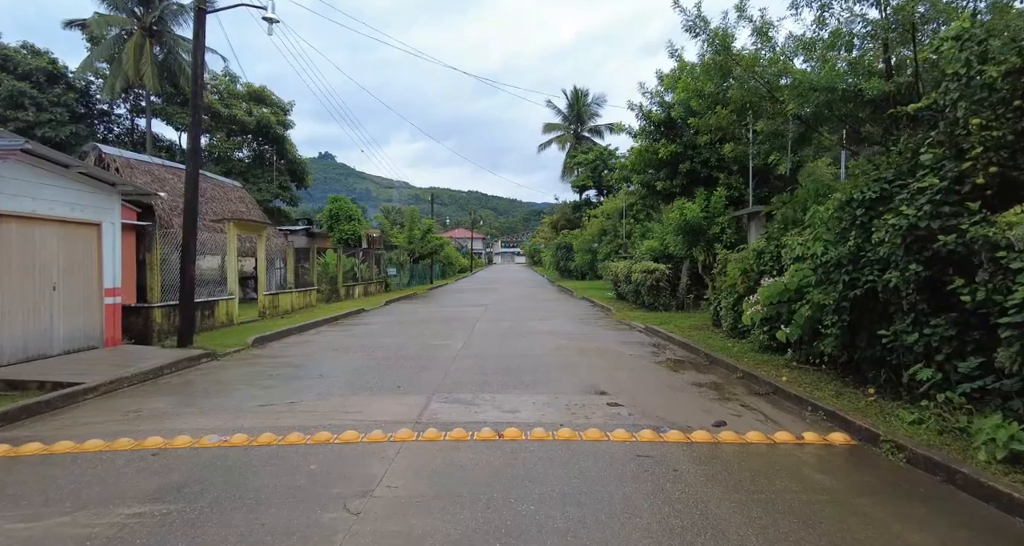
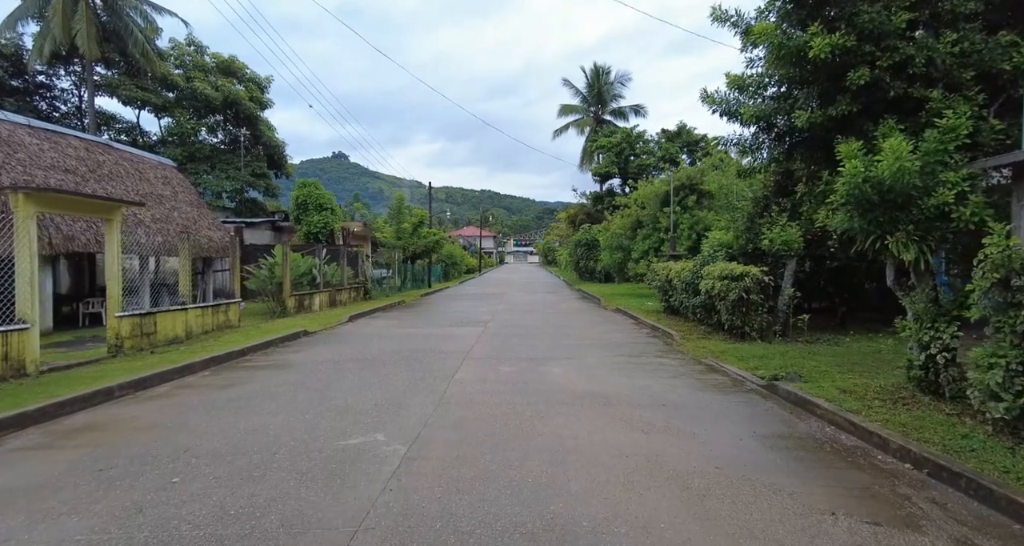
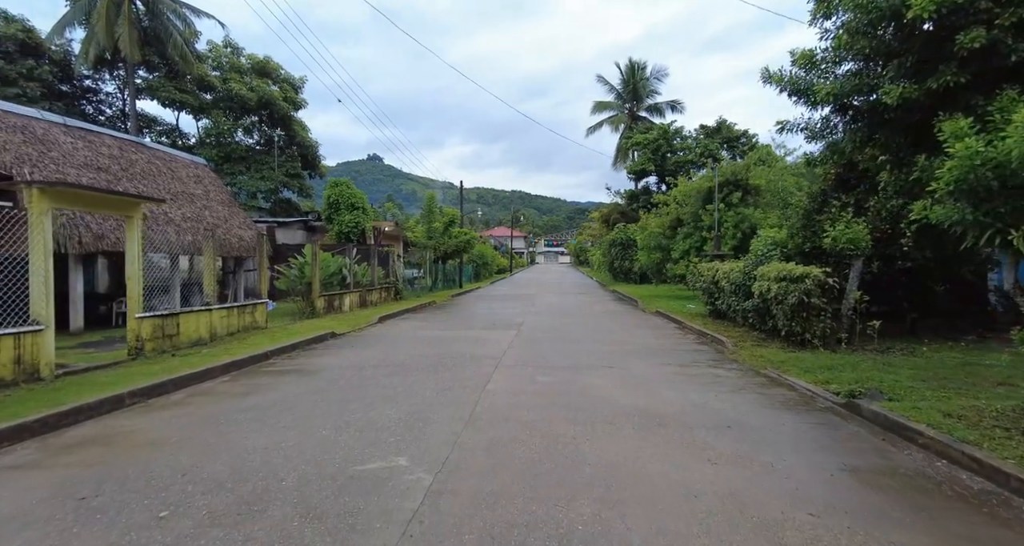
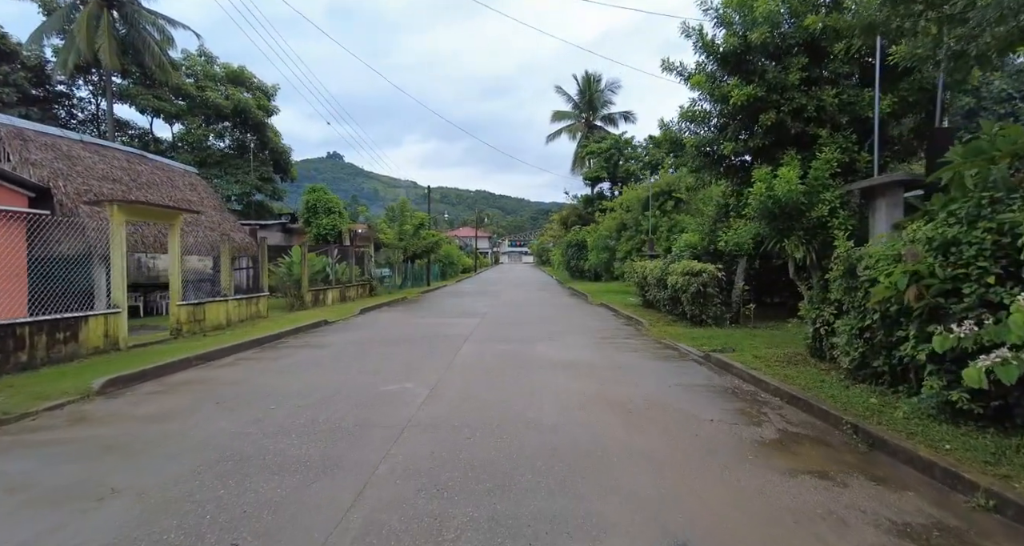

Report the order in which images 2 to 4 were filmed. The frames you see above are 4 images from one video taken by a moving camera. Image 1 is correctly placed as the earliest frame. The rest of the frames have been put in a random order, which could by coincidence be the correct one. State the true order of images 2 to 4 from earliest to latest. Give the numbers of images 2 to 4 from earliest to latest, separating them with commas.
4, 2, 3
